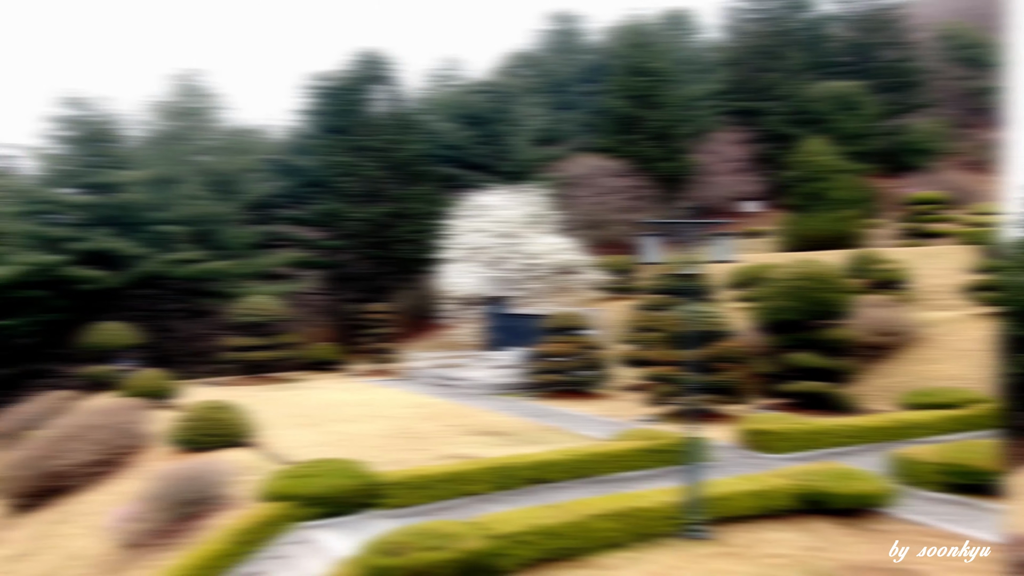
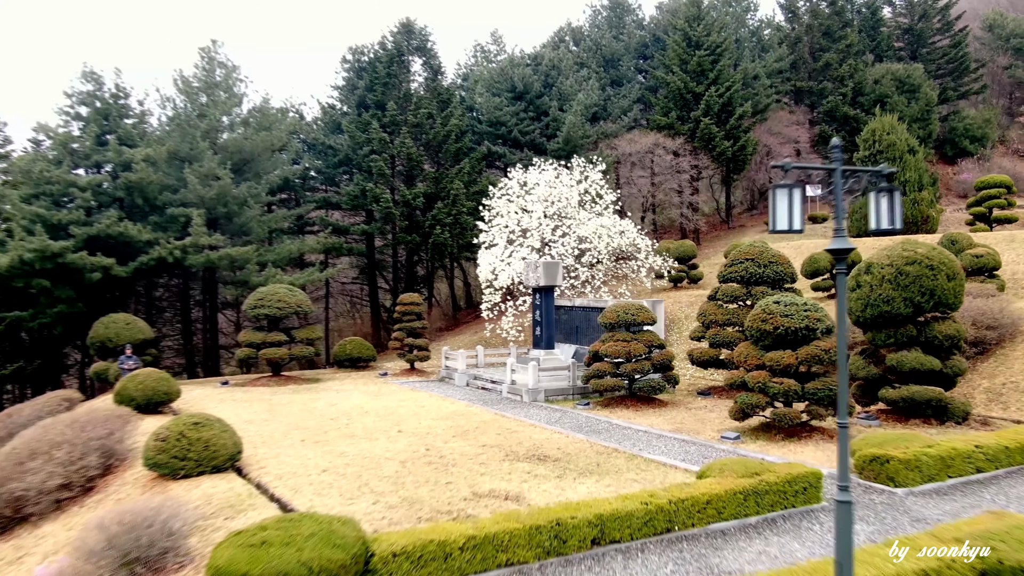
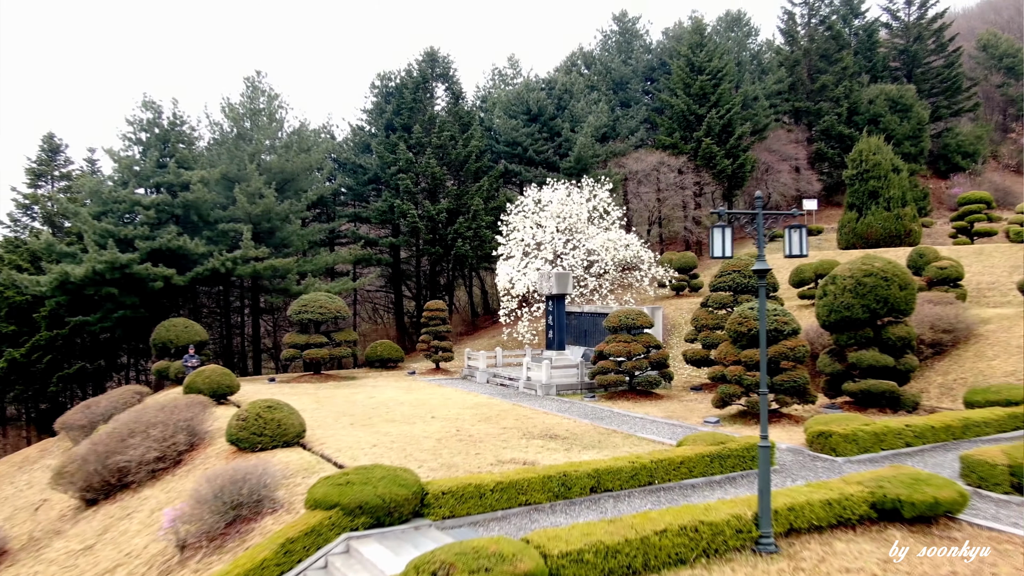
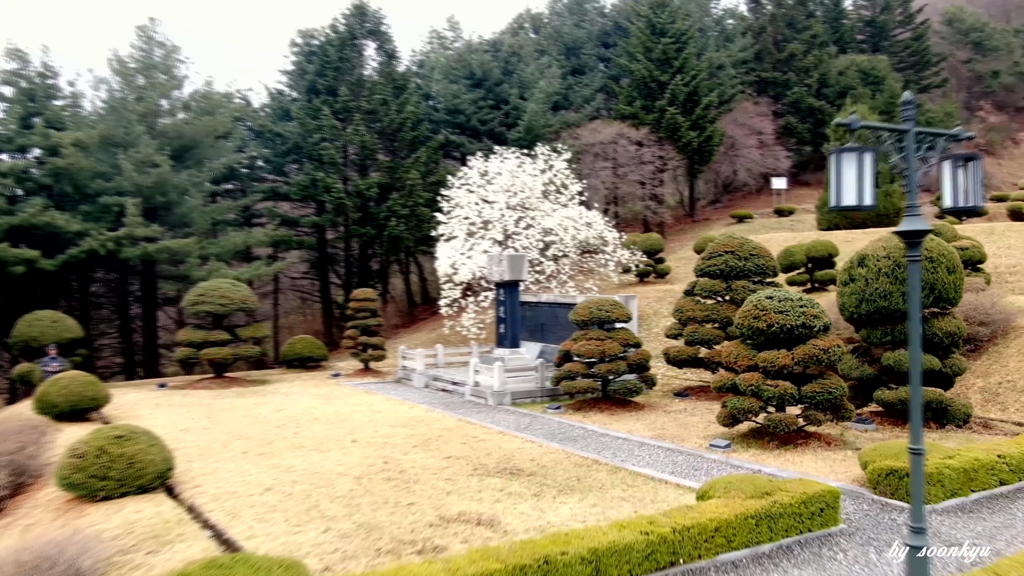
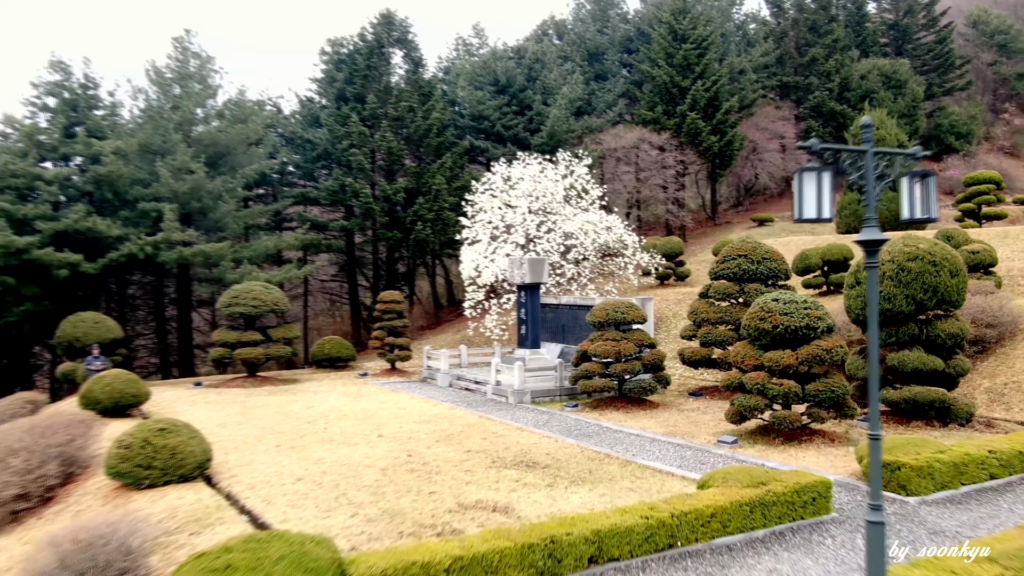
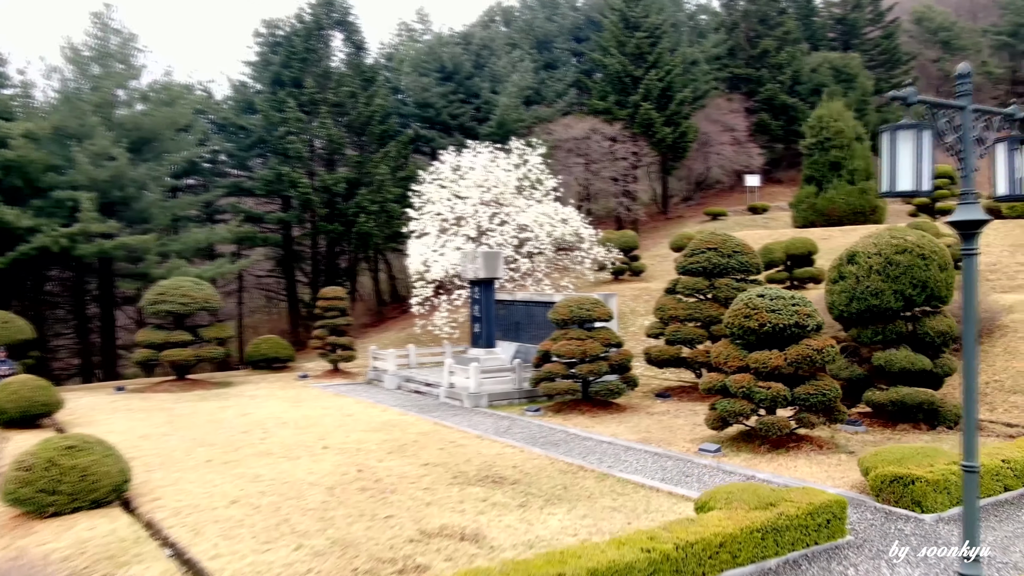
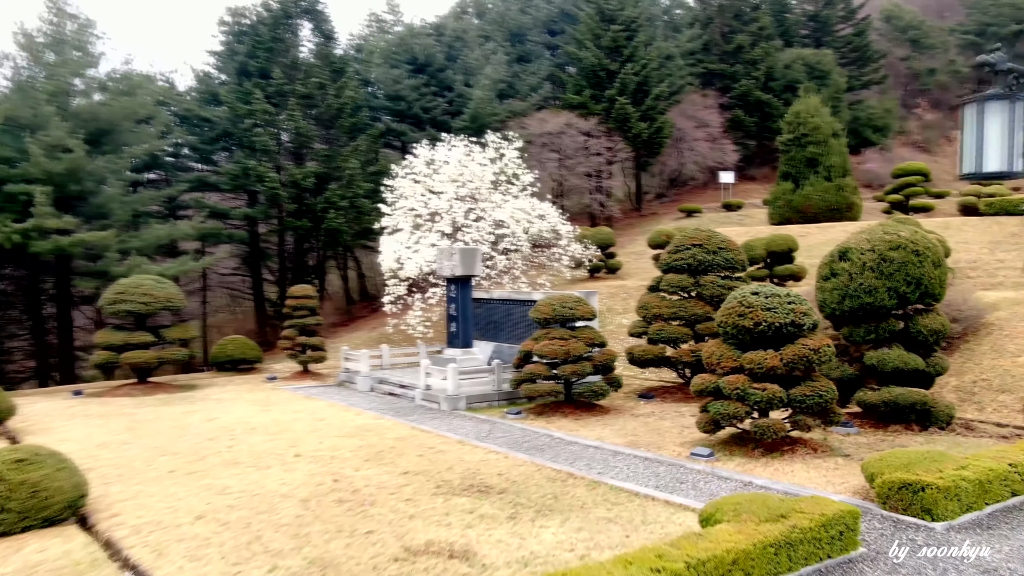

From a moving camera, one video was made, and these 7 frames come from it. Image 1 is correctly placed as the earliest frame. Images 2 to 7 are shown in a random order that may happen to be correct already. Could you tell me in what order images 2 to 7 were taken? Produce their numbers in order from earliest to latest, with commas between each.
3, 2, 5, 4, 6, 7
